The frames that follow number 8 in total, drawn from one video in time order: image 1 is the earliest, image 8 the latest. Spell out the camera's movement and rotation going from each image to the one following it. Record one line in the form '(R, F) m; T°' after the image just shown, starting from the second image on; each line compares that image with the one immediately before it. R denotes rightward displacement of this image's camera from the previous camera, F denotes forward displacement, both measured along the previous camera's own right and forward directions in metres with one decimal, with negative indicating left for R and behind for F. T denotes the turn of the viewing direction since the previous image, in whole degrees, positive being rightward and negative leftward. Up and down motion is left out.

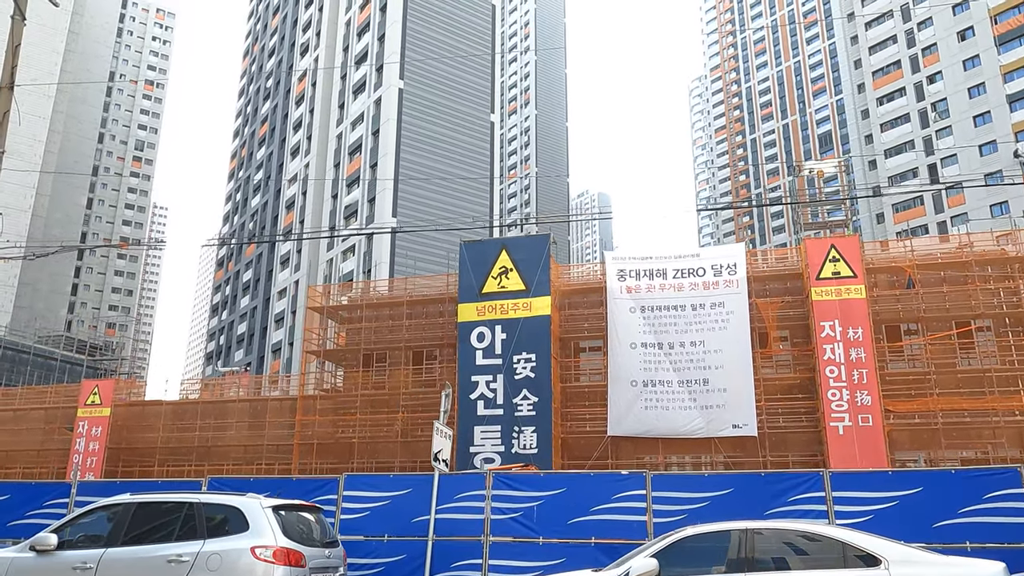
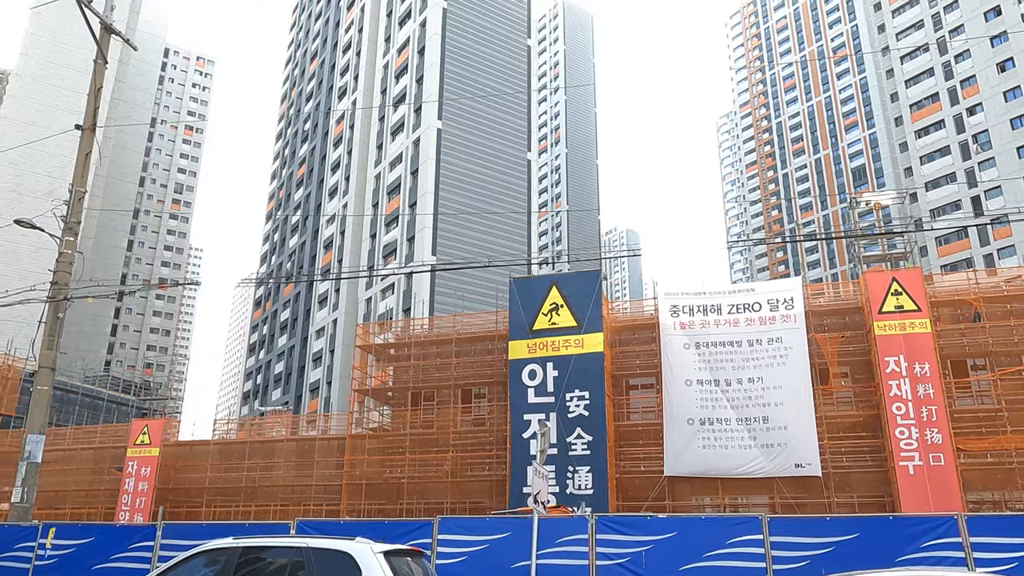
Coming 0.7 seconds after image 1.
(-0.7, +0.2) m; -2°
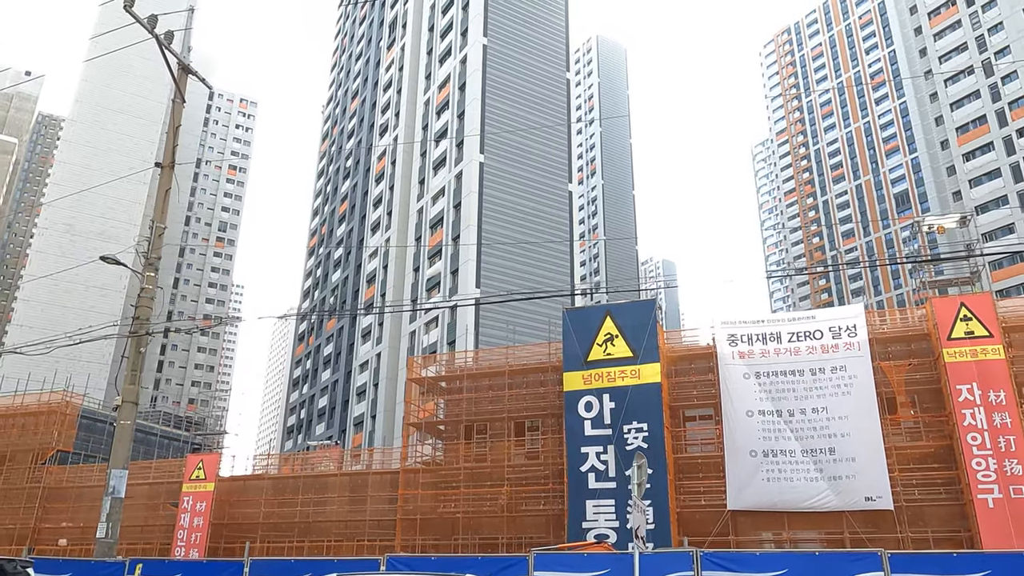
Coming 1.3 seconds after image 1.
(-0.6, +0.1) m; -3°
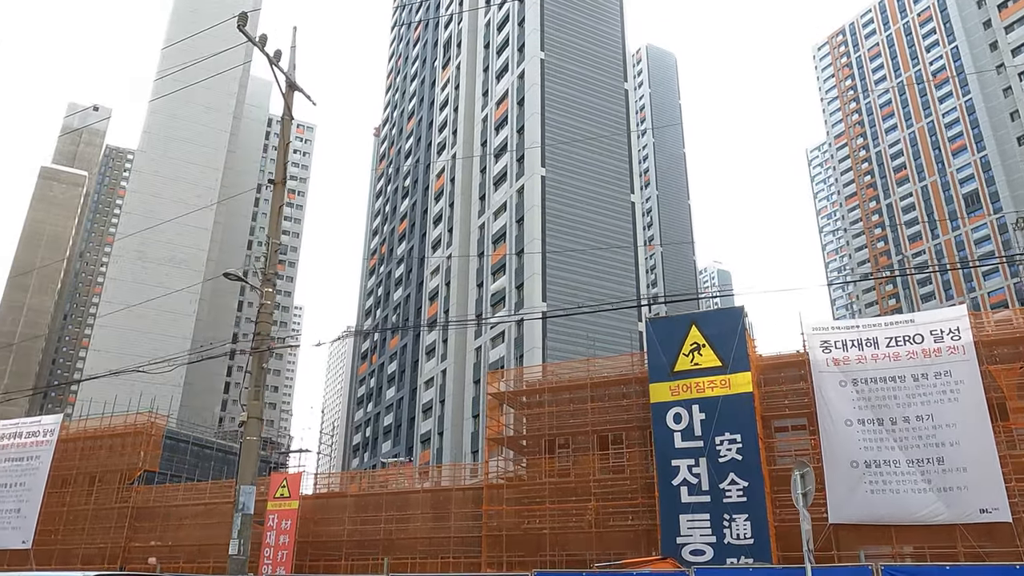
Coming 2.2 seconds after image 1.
(-0.9, +0.2) m; -4°
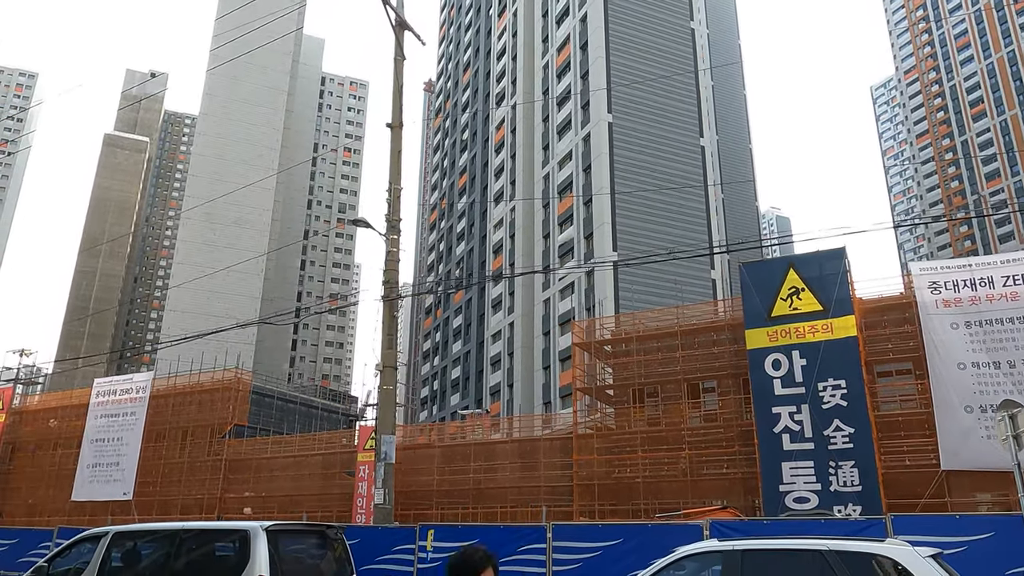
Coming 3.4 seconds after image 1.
(-1.0, +0.4) m; -4°
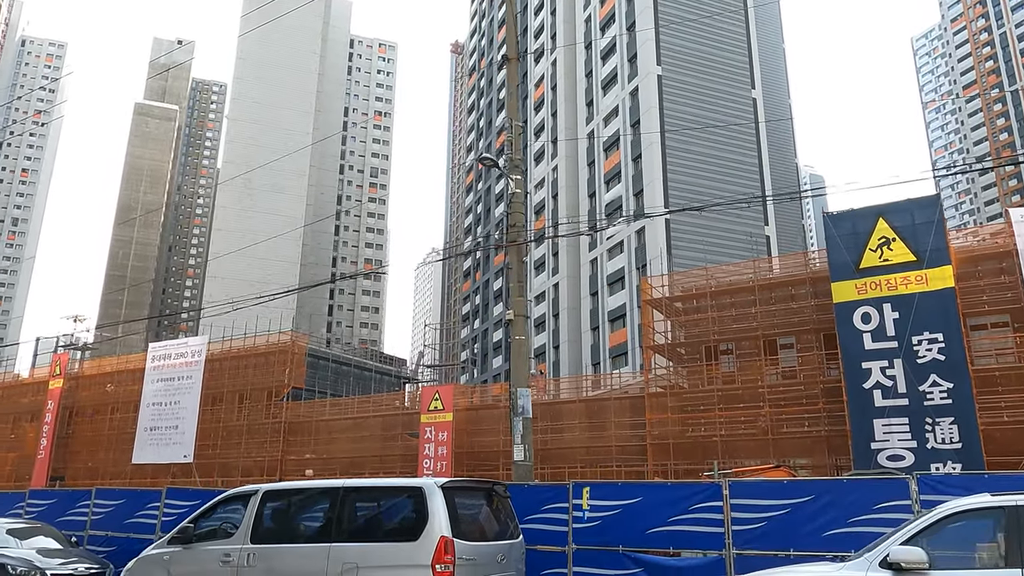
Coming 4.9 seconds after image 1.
(-1.3, +0.7) m; -2°
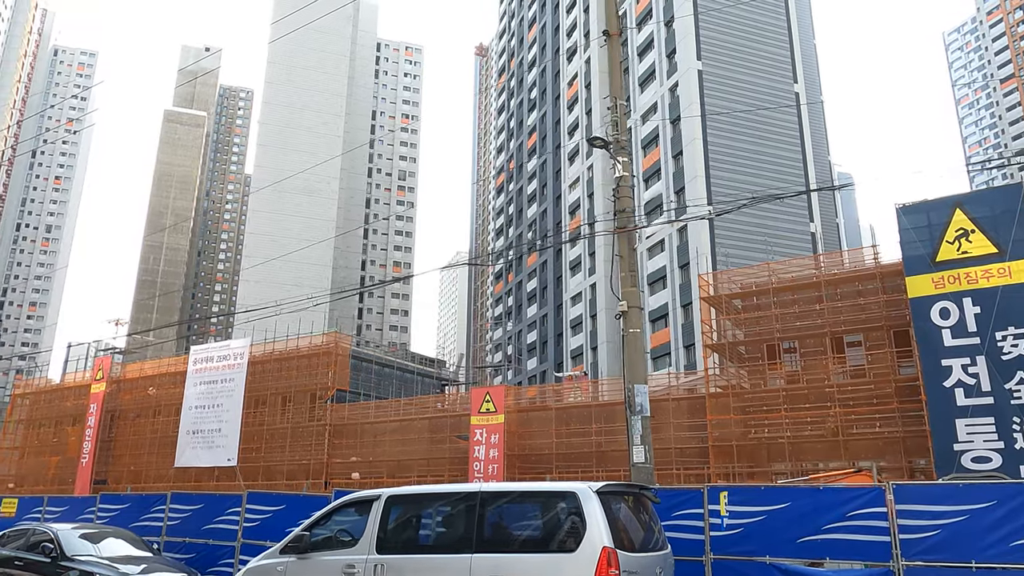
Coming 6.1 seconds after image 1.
(-0.9, +0.6) m; -2°
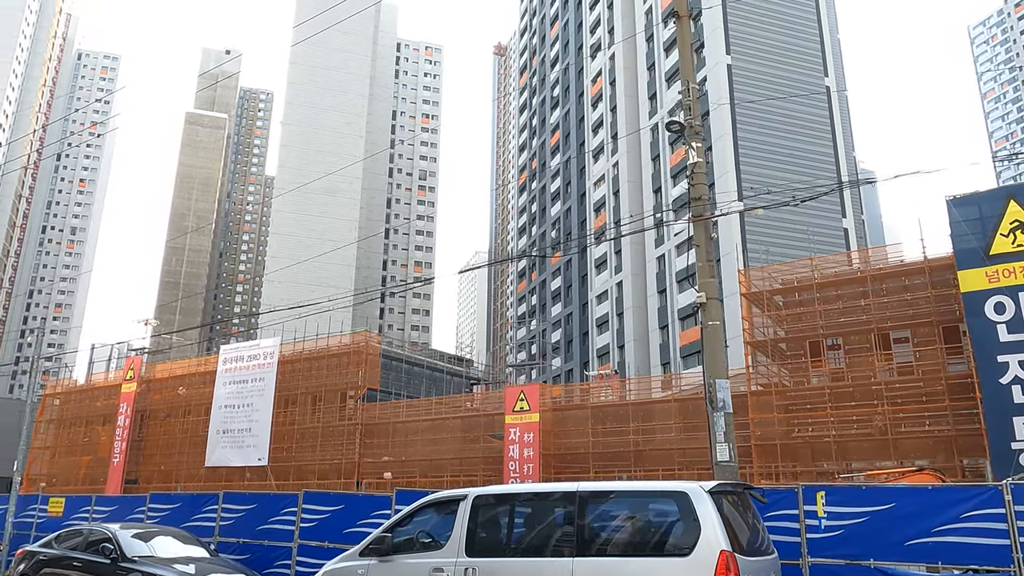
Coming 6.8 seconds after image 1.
(-0.6, +0.3) m; -1°
